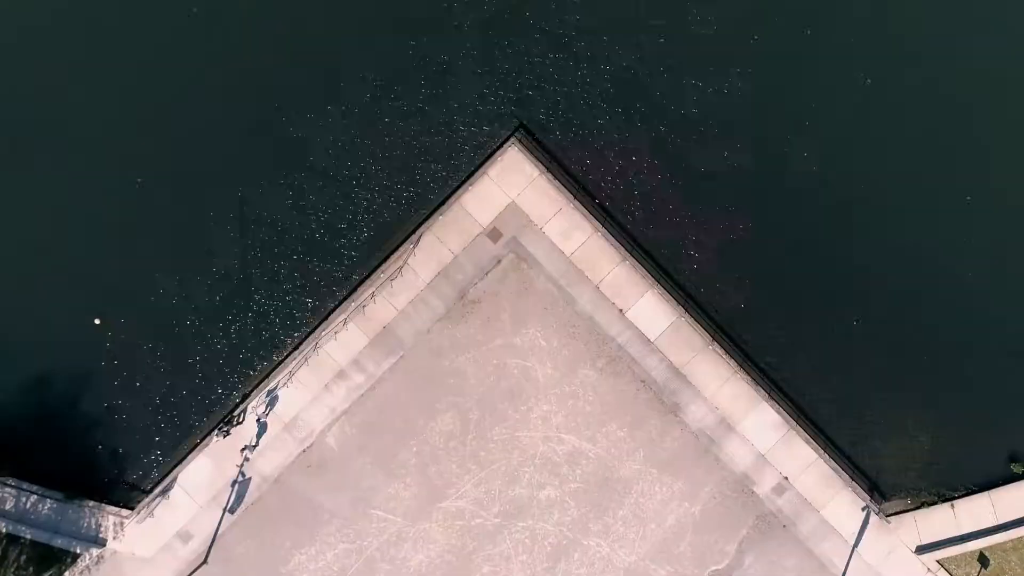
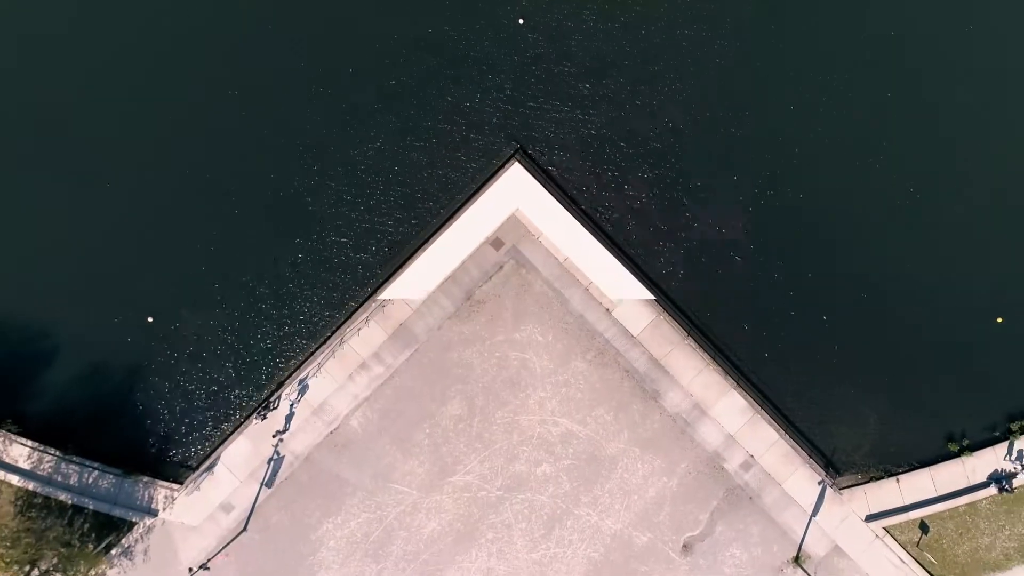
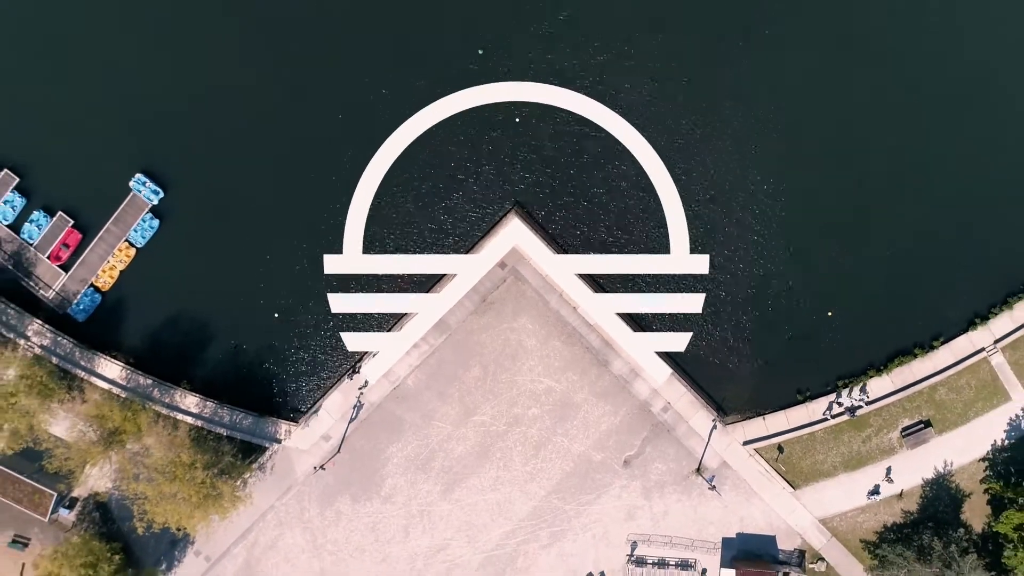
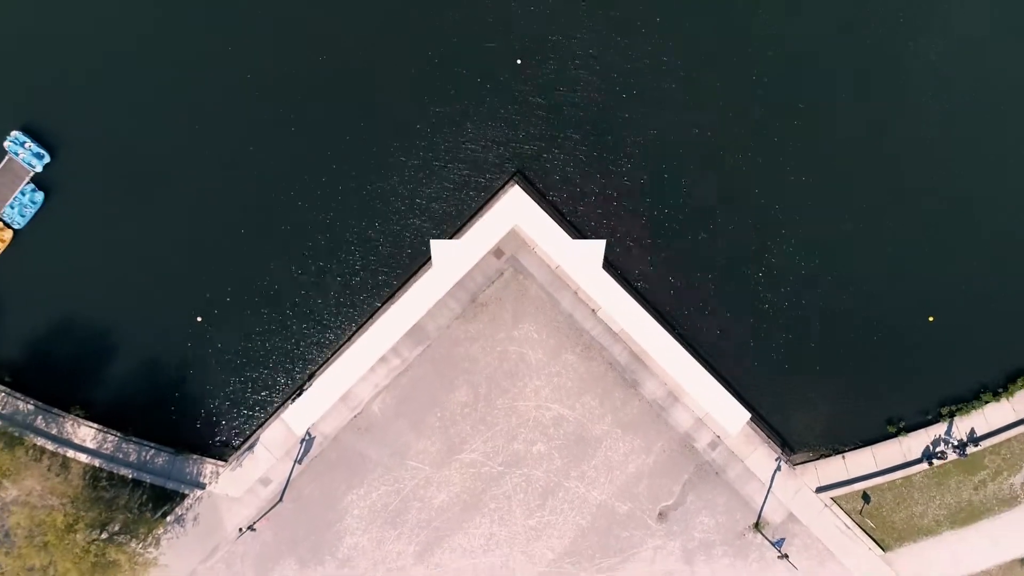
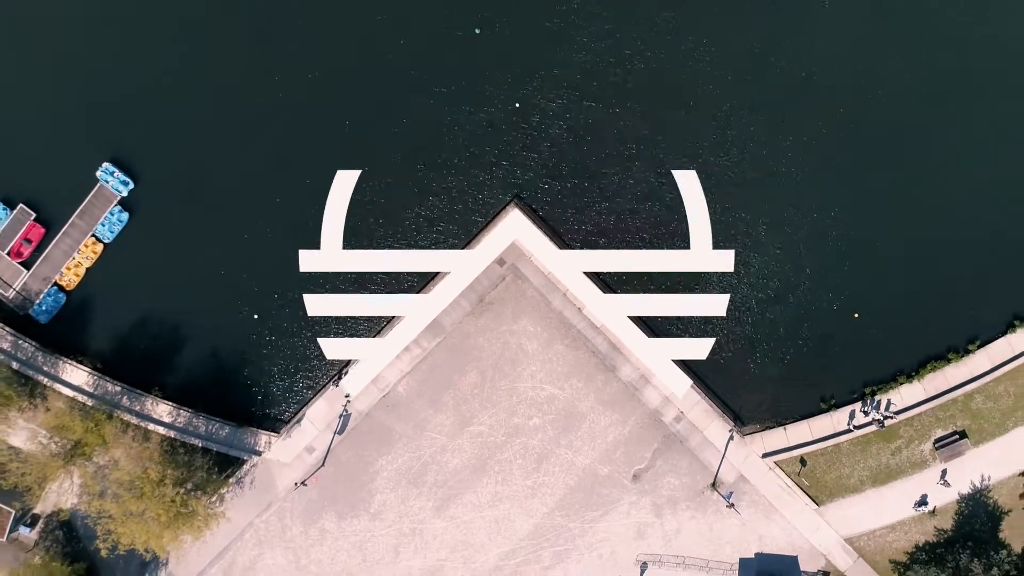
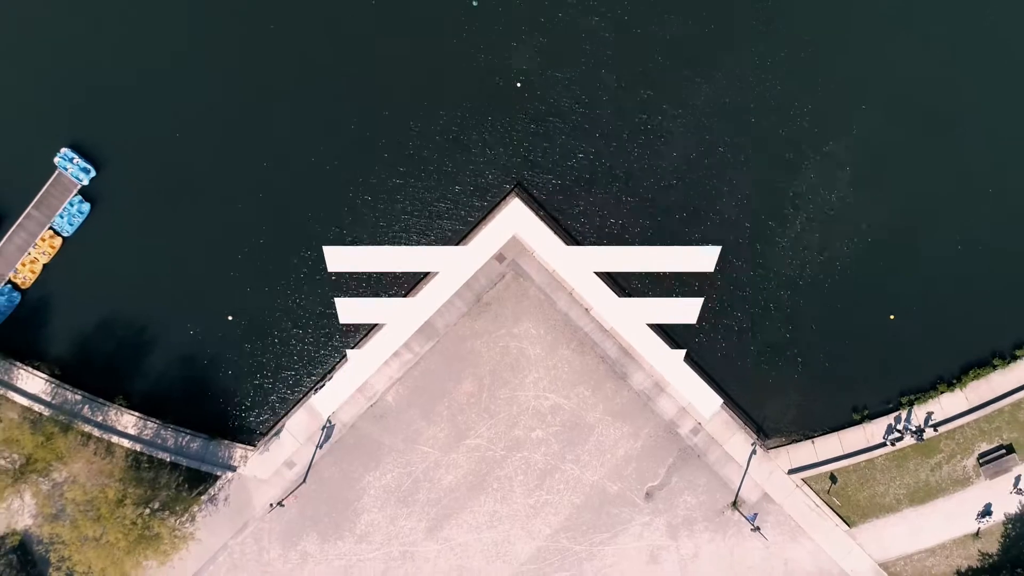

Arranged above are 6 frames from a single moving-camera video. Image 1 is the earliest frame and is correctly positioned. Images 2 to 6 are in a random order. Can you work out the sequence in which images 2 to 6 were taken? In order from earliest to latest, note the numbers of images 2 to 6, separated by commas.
2, 4, 6, 5, 3
